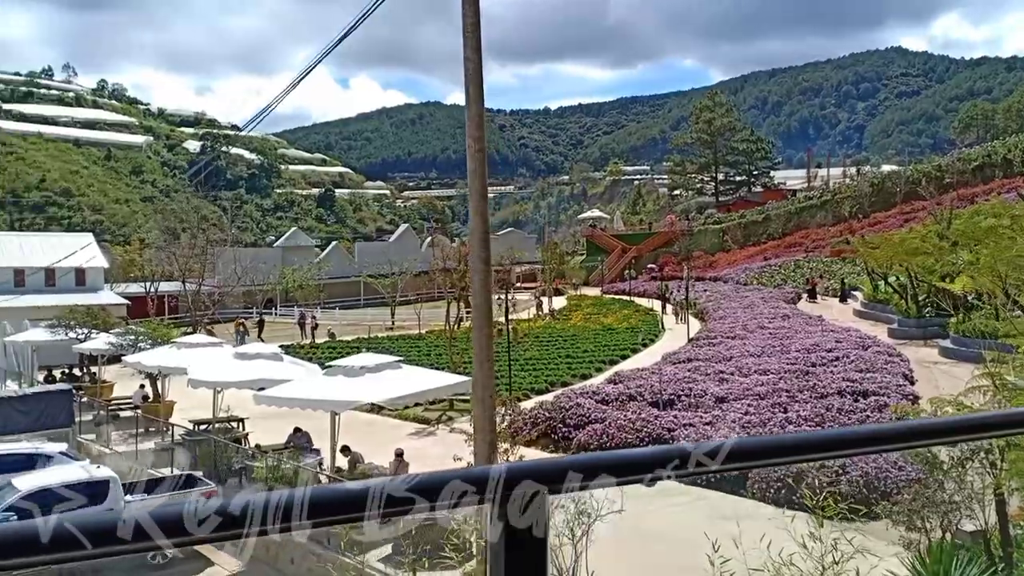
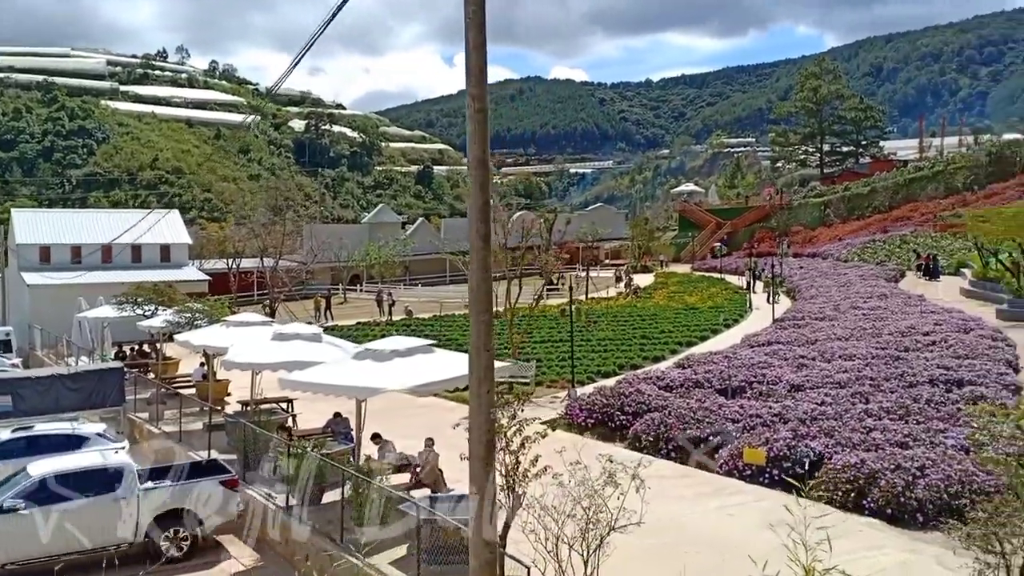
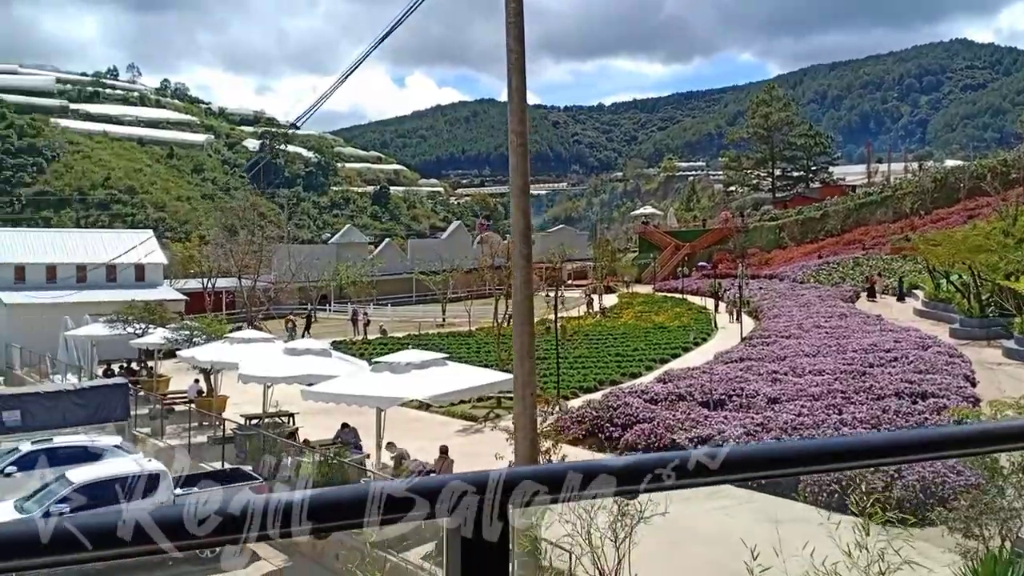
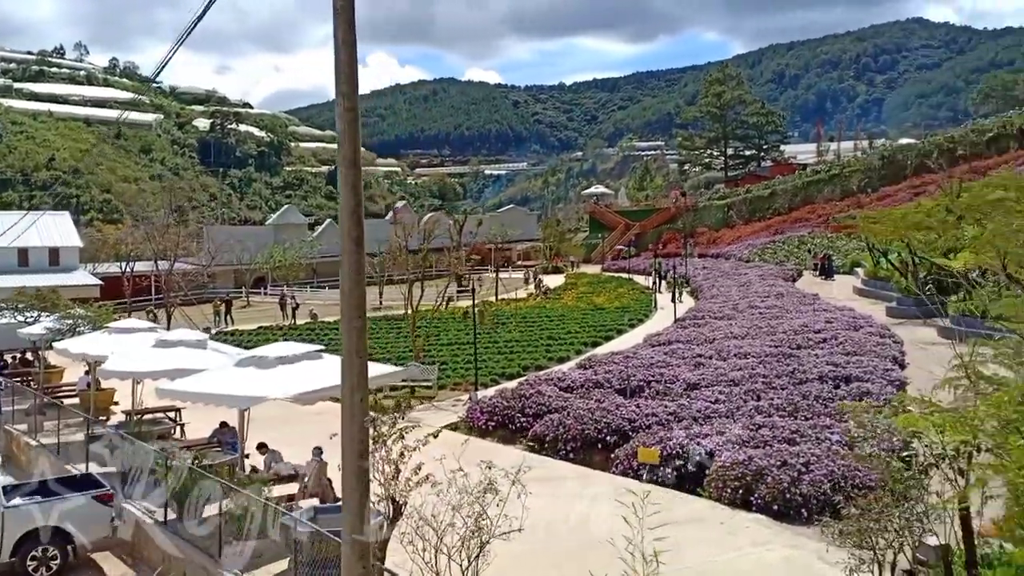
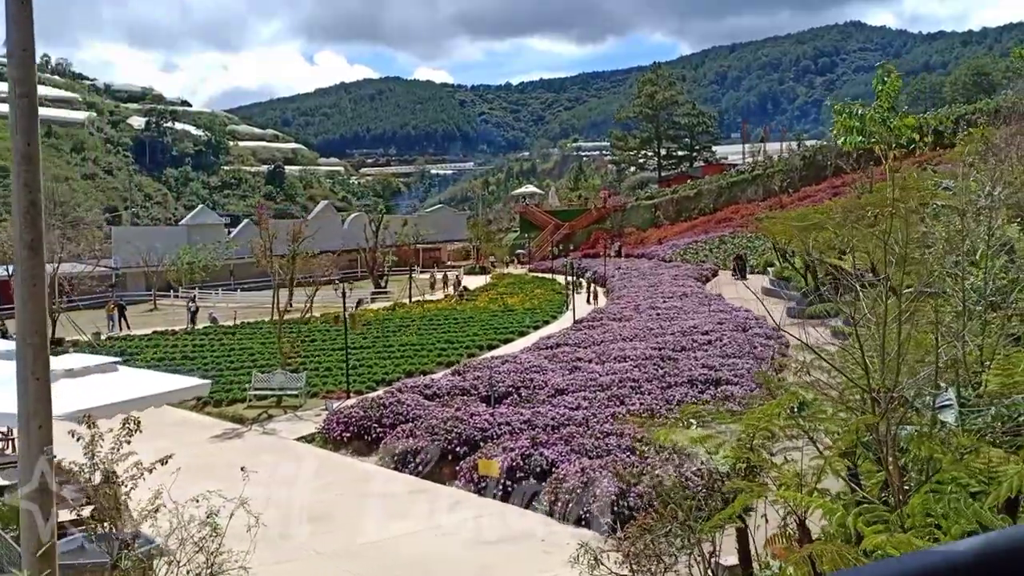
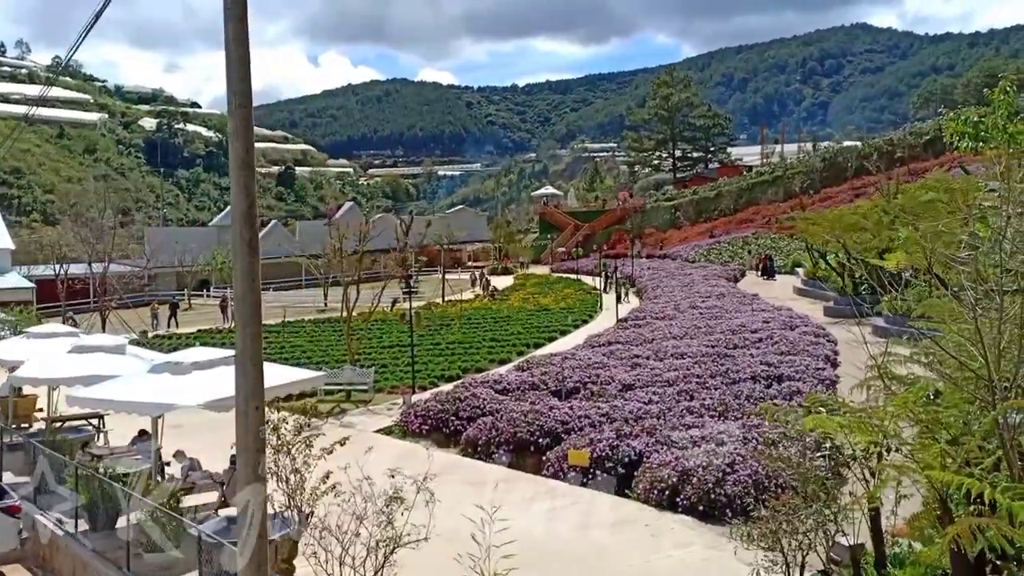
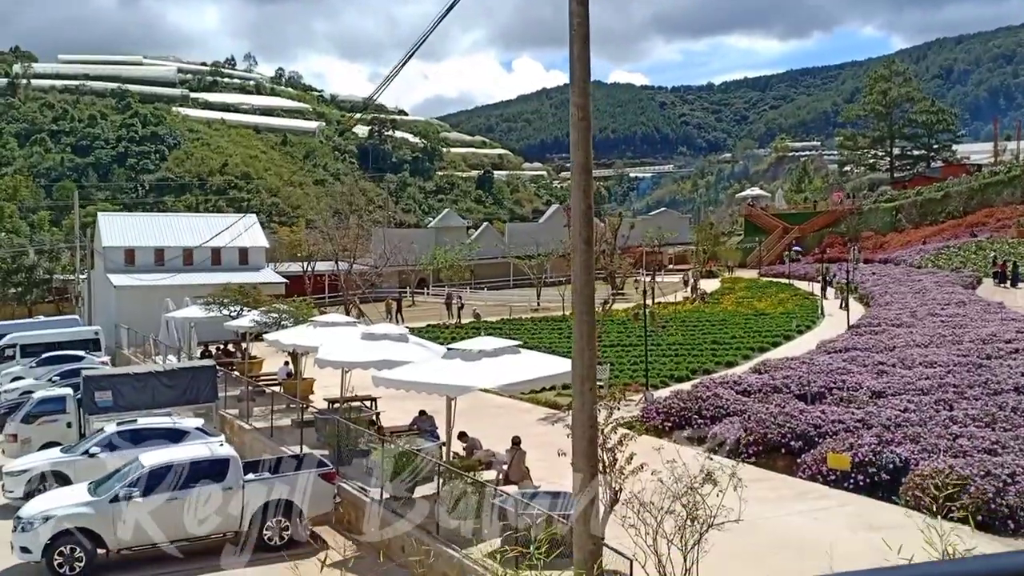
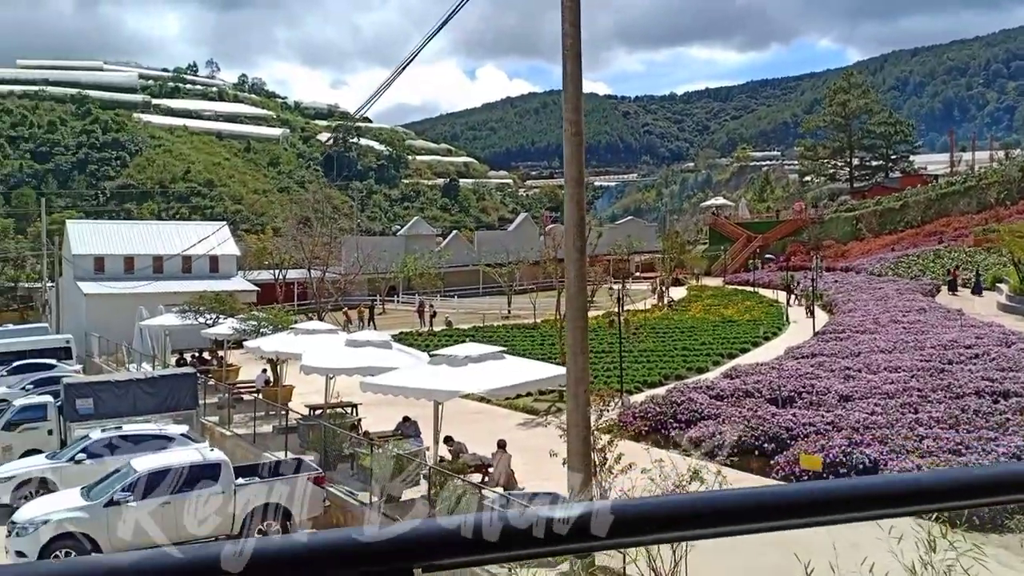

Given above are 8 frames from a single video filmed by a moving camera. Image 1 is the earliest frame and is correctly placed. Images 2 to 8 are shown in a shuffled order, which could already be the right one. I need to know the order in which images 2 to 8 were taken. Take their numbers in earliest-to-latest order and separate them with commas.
3, 8, 7, 2, 4, 6, 5
